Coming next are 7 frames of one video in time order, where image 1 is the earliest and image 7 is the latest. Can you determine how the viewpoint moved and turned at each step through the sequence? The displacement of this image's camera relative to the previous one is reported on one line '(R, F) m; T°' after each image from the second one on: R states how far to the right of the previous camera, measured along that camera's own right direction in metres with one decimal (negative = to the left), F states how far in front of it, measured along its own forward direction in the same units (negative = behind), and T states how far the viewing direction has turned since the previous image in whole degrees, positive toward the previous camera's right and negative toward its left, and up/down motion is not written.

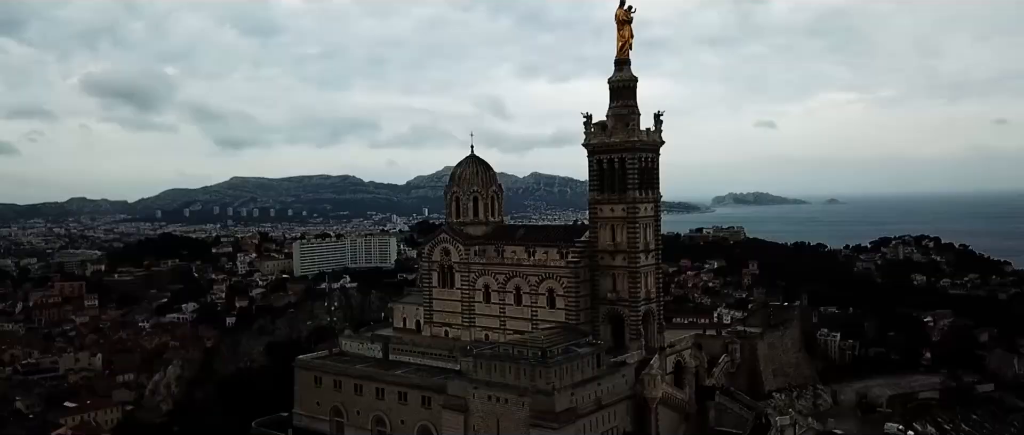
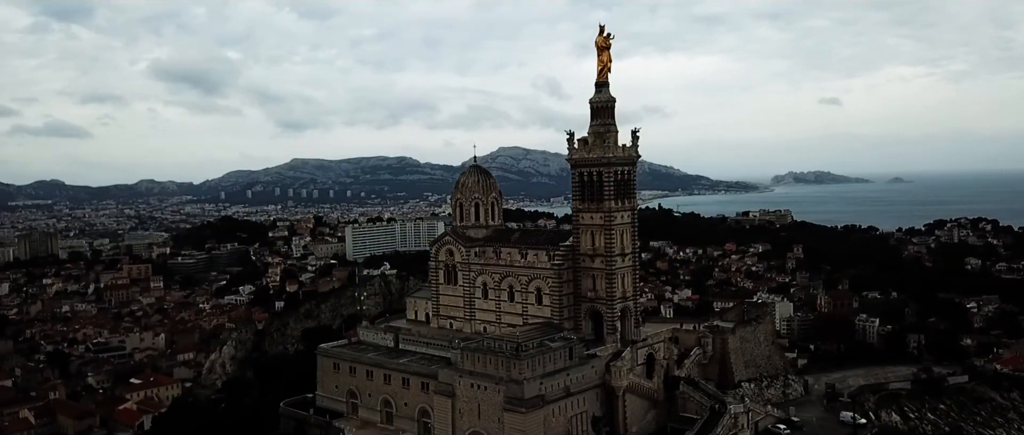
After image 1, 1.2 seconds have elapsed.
(+1.6, -2.1) m; -4°
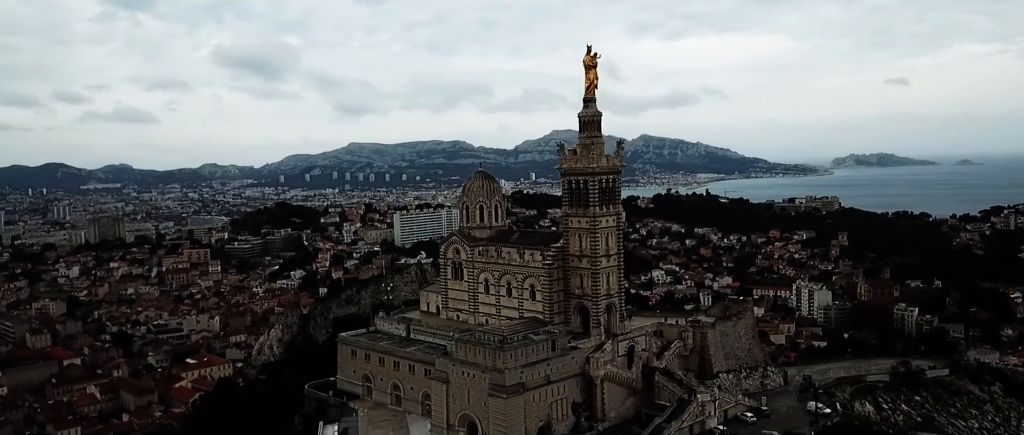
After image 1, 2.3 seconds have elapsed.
(+1.6, -2.0) m; -4°
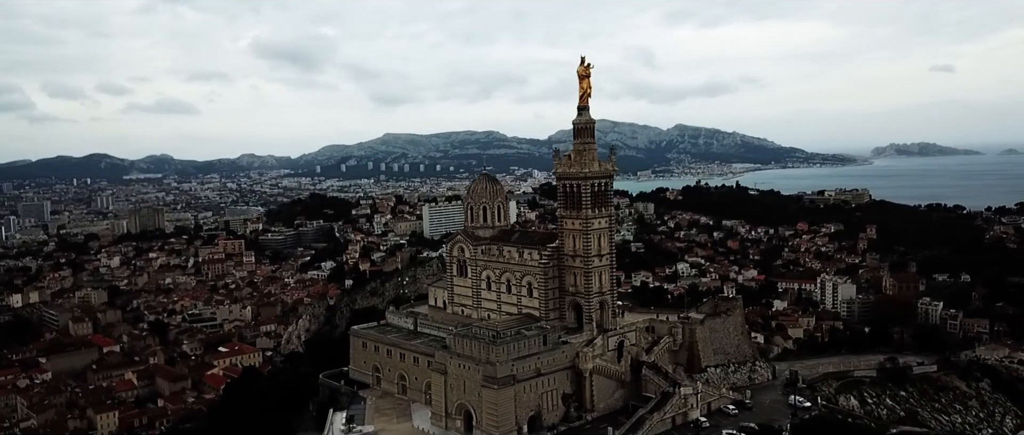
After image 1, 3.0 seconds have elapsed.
(+1.0, -1.3) m; -2°
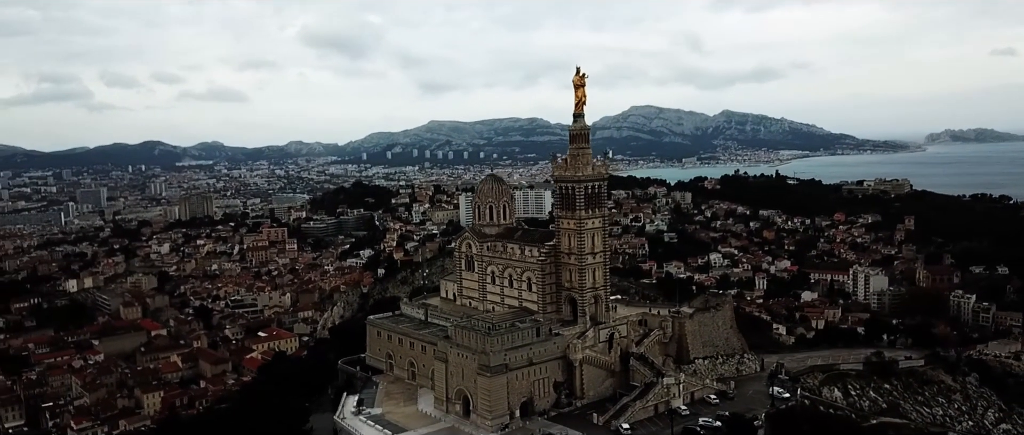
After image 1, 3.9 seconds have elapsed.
(+1.4, -1.7) m; -3°
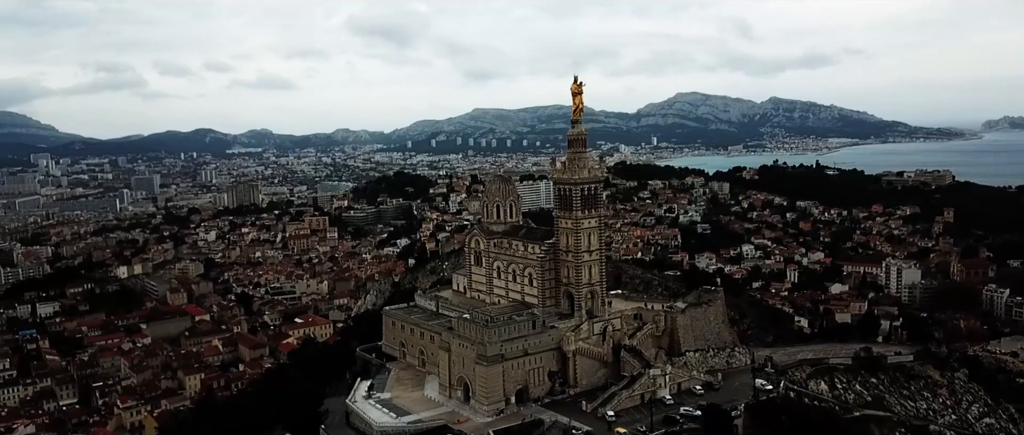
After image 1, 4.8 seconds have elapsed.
(+1.4, -1.6) m; -3°
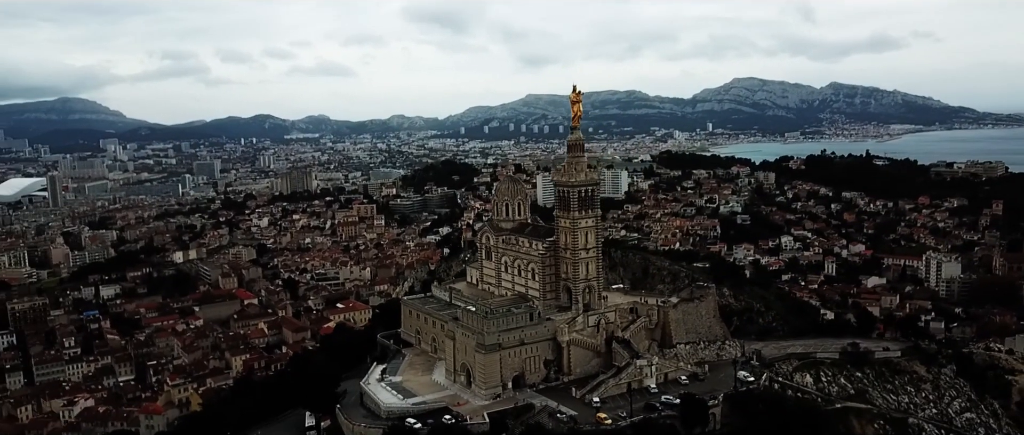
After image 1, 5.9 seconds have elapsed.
(+1.8, -2.0) m; -4°
